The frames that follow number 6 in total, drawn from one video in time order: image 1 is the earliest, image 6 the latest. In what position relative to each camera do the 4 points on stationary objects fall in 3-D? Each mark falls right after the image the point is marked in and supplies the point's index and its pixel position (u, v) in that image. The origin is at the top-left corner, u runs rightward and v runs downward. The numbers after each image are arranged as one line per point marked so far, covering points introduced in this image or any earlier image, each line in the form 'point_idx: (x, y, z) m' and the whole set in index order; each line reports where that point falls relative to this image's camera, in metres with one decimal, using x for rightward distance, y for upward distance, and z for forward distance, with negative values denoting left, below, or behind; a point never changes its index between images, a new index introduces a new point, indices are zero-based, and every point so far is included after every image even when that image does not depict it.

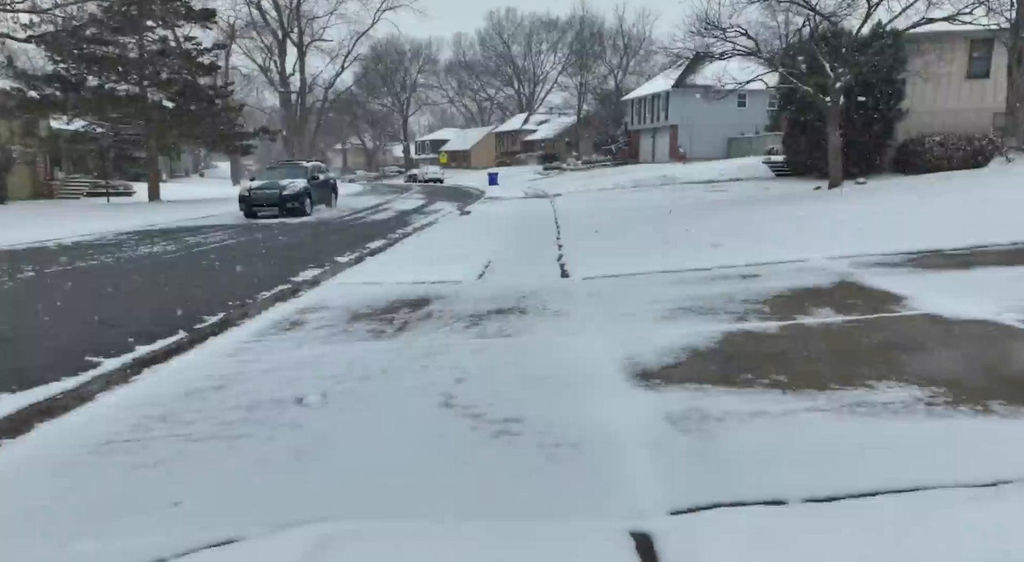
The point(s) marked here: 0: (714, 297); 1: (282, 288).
0: (+1.9, -0.2, +6.1) m
1: (-3.0, -0.1, +8.5) m
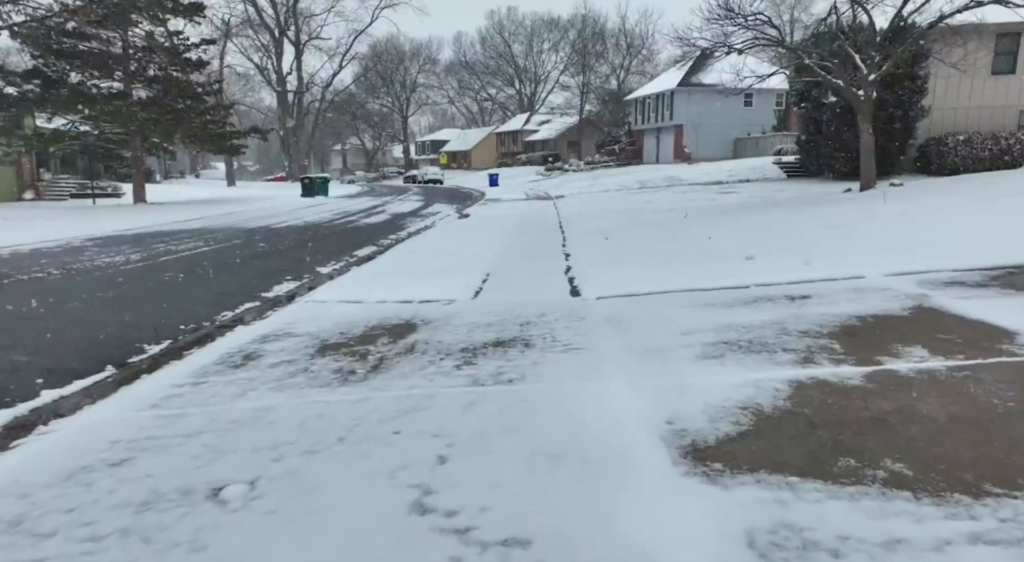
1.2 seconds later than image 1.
0: (+1.9, -0.4, +5.0) m
1: (-3.0, -0.3, +7.3) m
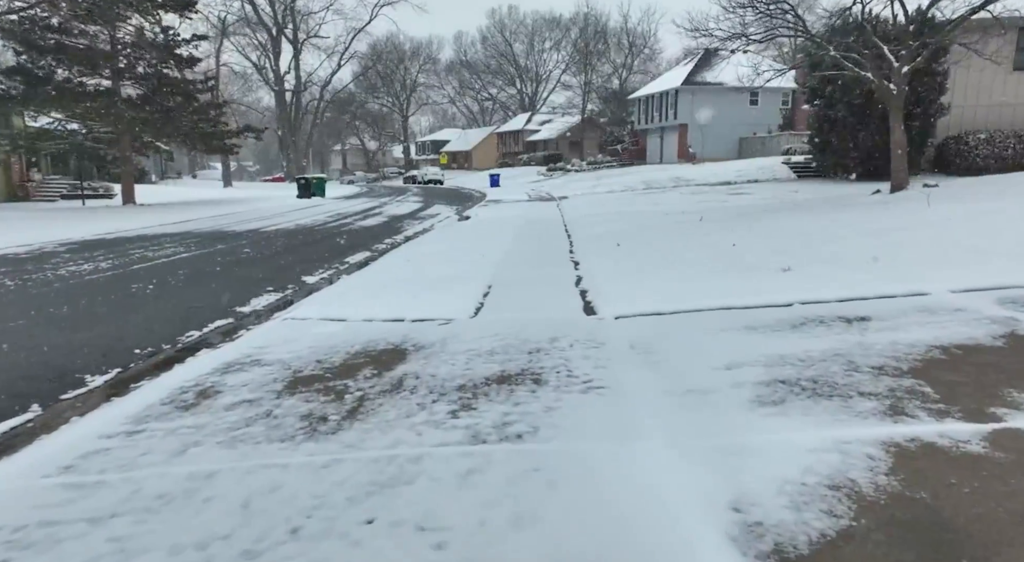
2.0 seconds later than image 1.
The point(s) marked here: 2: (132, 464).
0: (+2.0, -0.5, +4.1) m
1: (-3.0, -0.4, +6.5) m
2: (-1.9, -0.9, +3.2) m
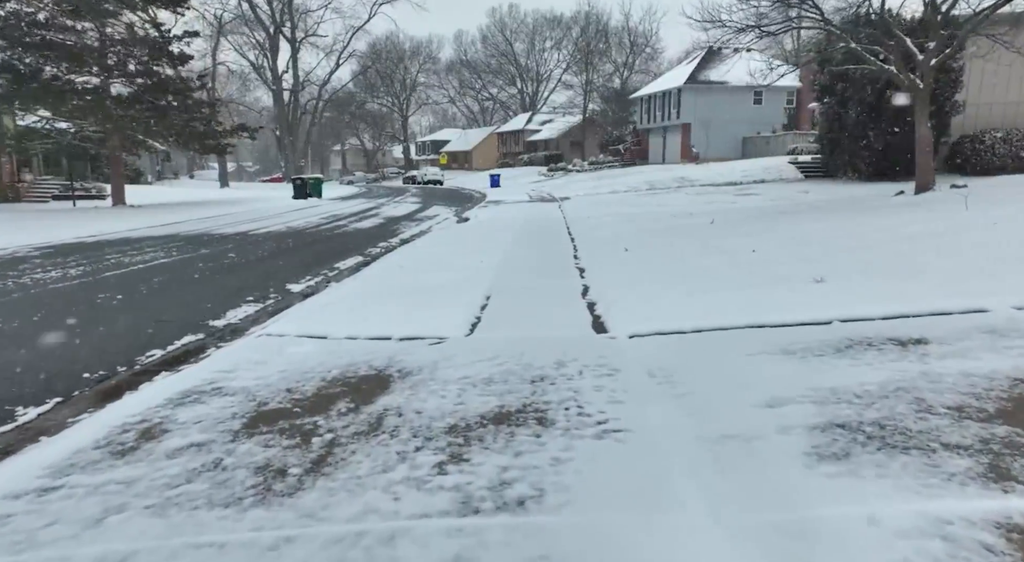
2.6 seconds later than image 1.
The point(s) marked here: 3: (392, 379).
0: (+2.0, -0.6, +3.4) m
1: (-3.0, -0.6, +5.8) m
2: (-1.9, -1.0, +2.6) m
3: (-0.8, -0.7, +4.4) m
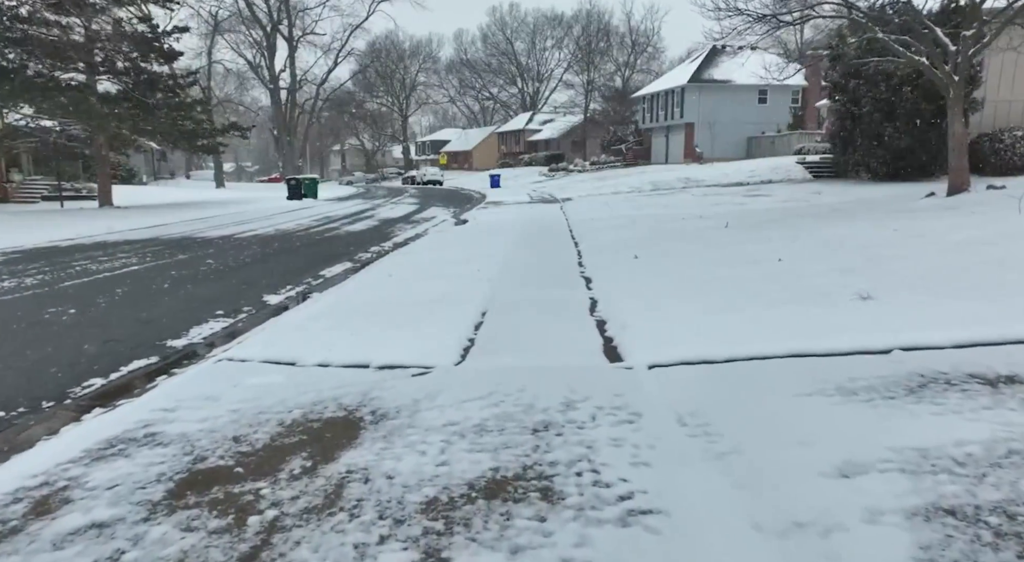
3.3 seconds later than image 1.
0: (+2.0, -0.7, +2.6) m
1: (-3.0, -0.7, +5.0) m
2: (-1.9, -1.2, +1.8) m
3: (-0.8, -0.8, +3.6) m
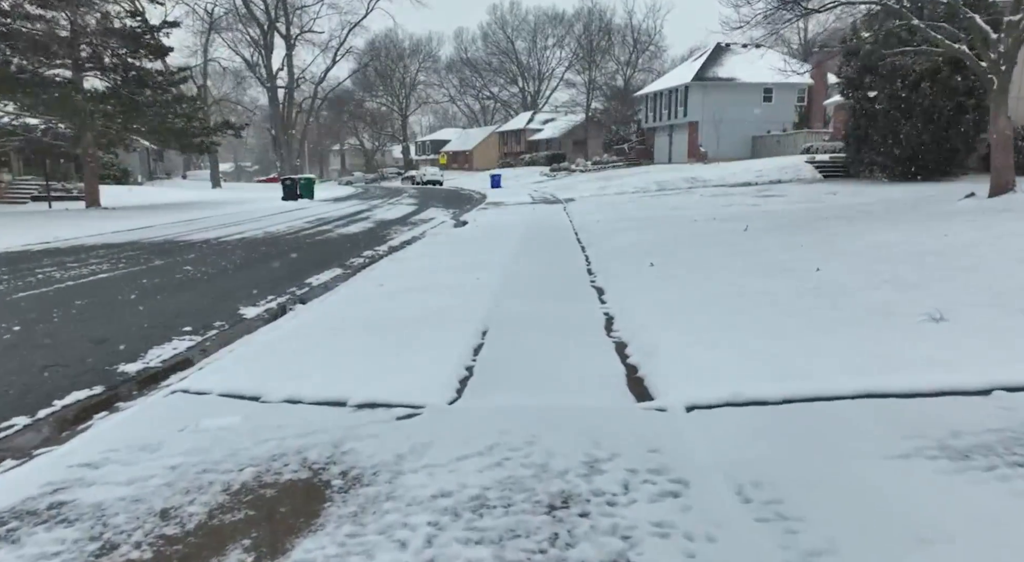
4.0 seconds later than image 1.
0: (+2.0, -0.9, +1.8) m
1: (-2.9, -0.8, +4.2) m
2: (-1.9, -1.3, +1.0) m
3: (-0.8, -0.9, +2.8) m
